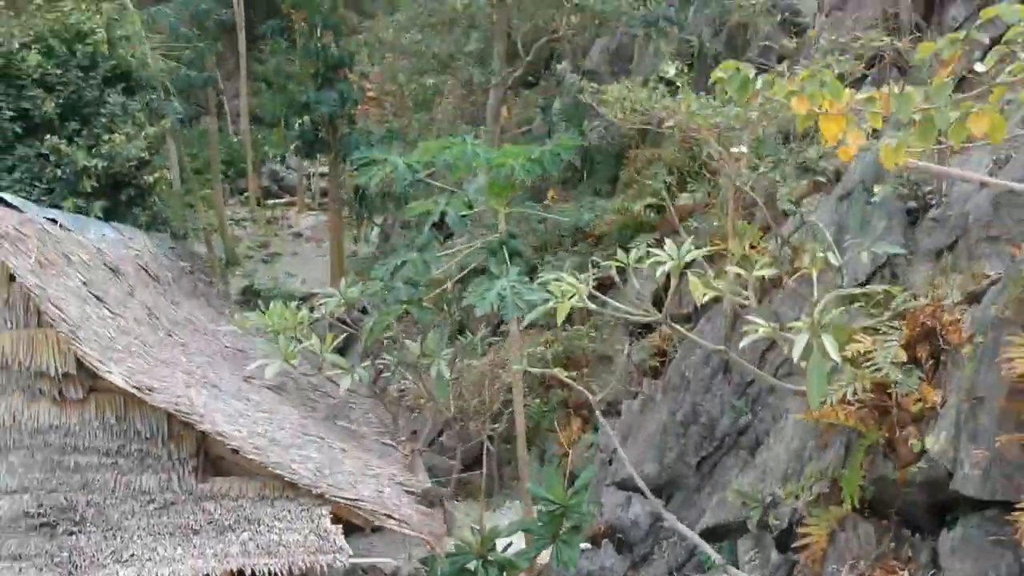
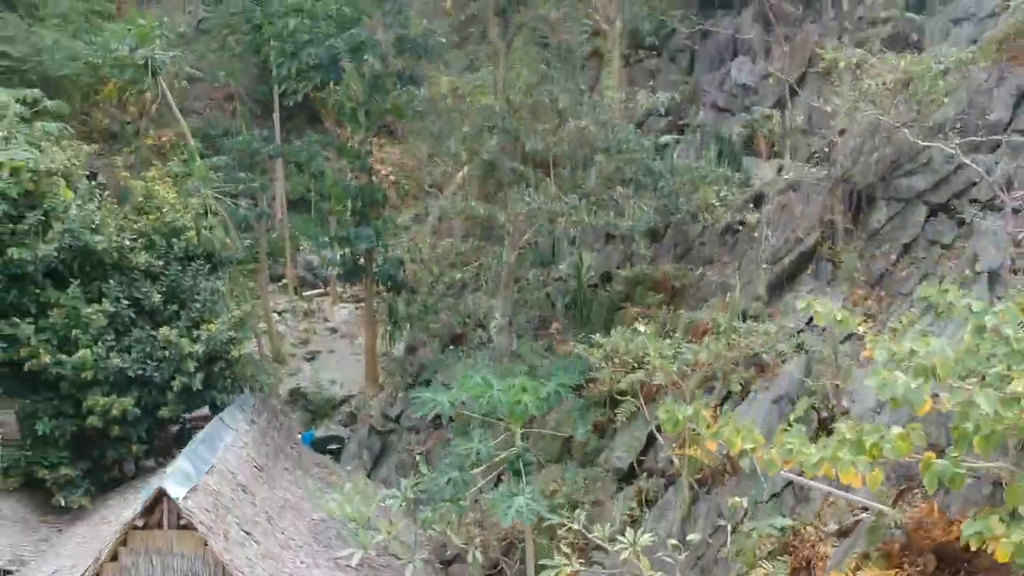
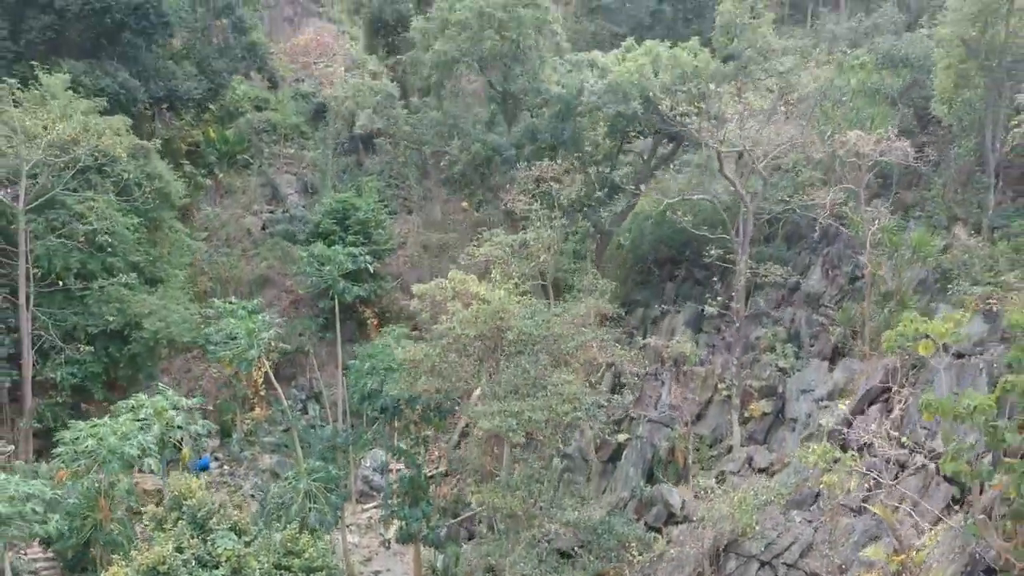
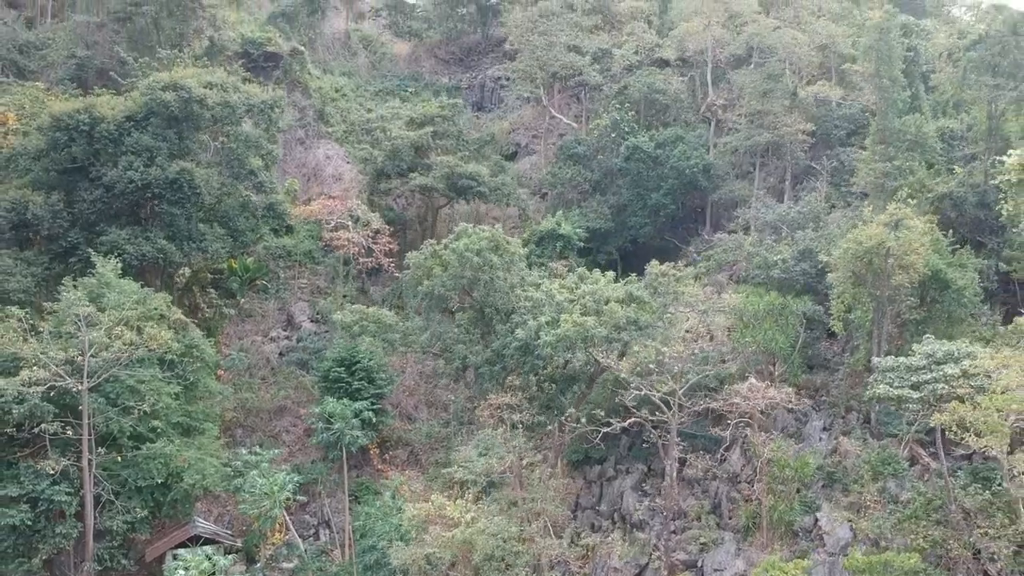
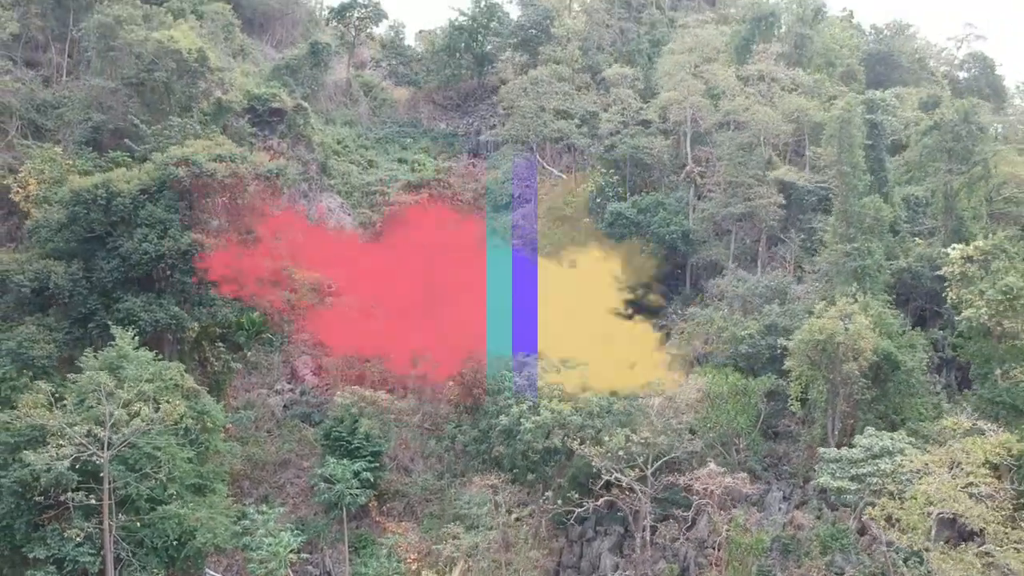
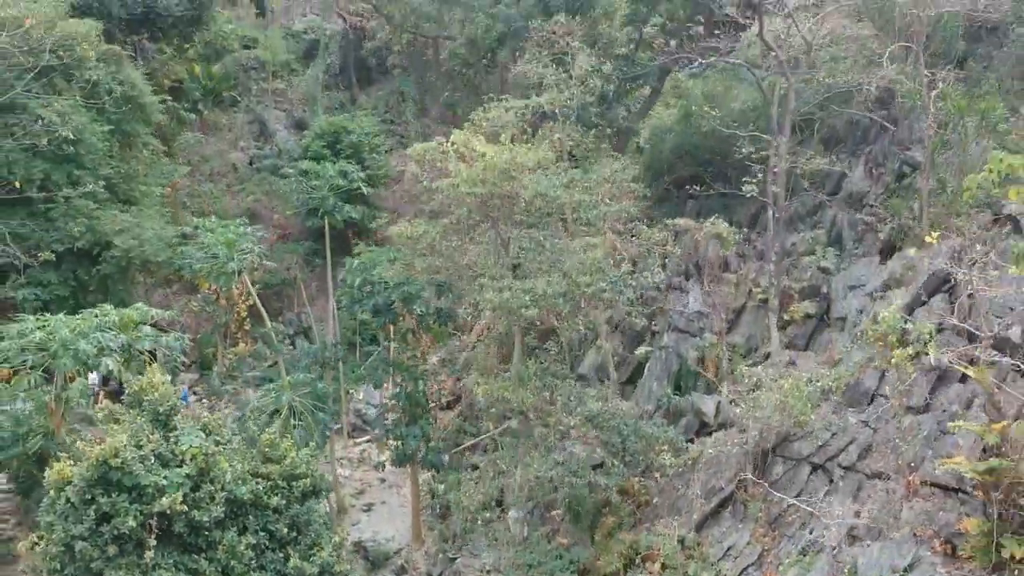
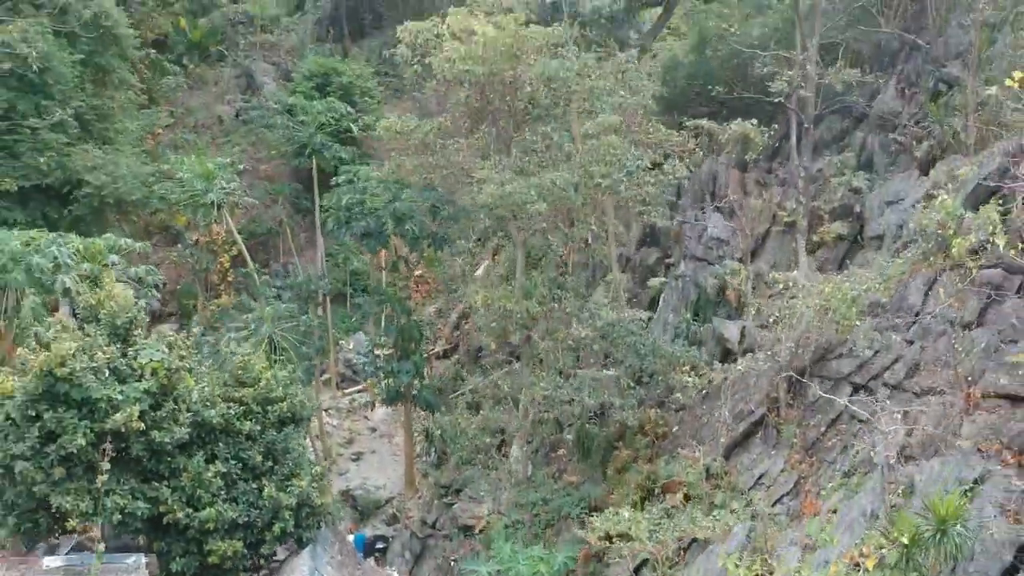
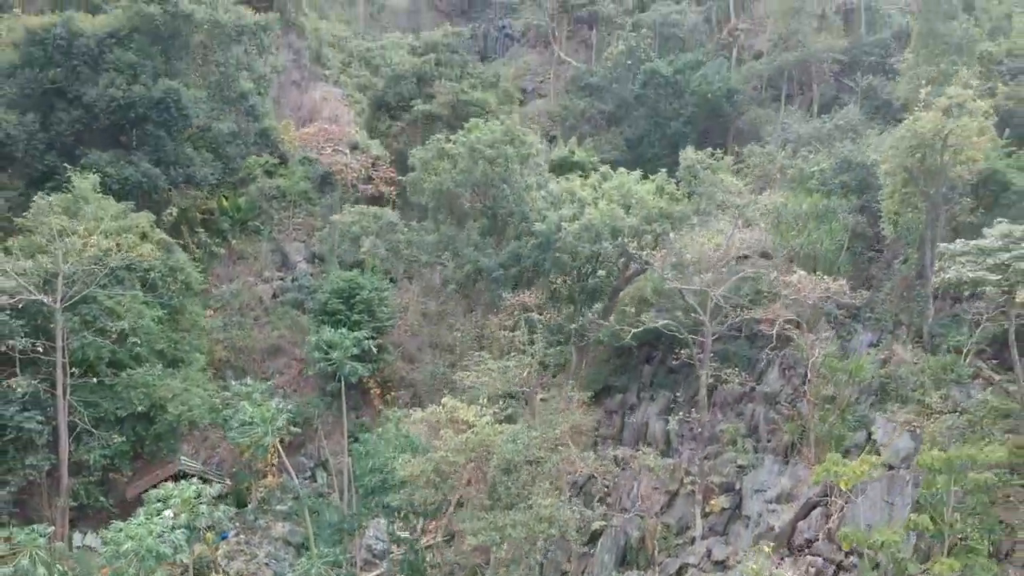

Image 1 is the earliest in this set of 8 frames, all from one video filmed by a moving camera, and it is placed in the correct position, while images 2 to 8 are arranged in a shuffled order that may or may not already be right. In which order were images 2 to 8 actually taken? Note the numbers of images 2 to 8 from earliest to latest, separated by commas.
2, 7, 6, 3, 8, 4, 5
